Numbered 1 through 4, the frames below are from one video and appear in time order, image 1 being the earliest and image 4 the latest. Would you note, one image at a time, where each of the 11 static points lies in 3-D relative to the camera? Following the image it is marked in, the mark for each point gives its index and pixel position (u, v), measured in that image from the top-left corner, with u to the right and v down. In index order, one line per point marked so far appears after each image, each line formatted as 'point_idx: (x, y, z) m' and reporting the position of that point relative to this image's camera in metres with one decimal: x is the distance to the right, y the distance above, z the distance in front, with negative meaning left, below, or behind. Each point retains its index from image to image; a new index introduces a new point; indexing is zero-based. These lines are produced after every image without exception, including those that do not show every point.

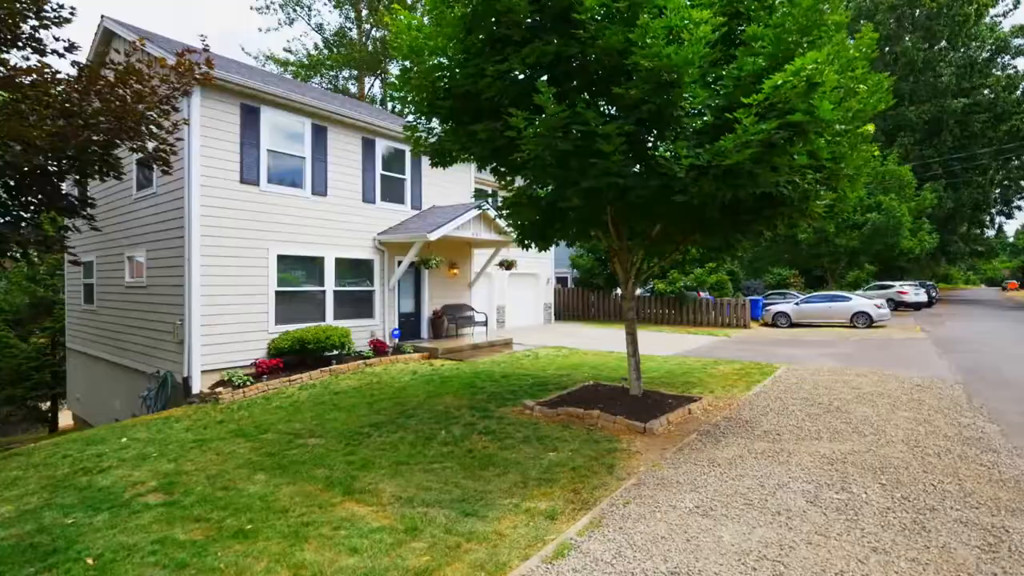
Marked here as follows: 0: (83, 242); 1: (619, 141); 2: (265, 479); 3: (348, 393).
0: (-9.8, +1.0, +12.5) m
1: (+0.9, +1.3, +4.7) m
2: (-2.1, -1.6, +4.6) m
3: (-2.4, -1.6, +8.0) m
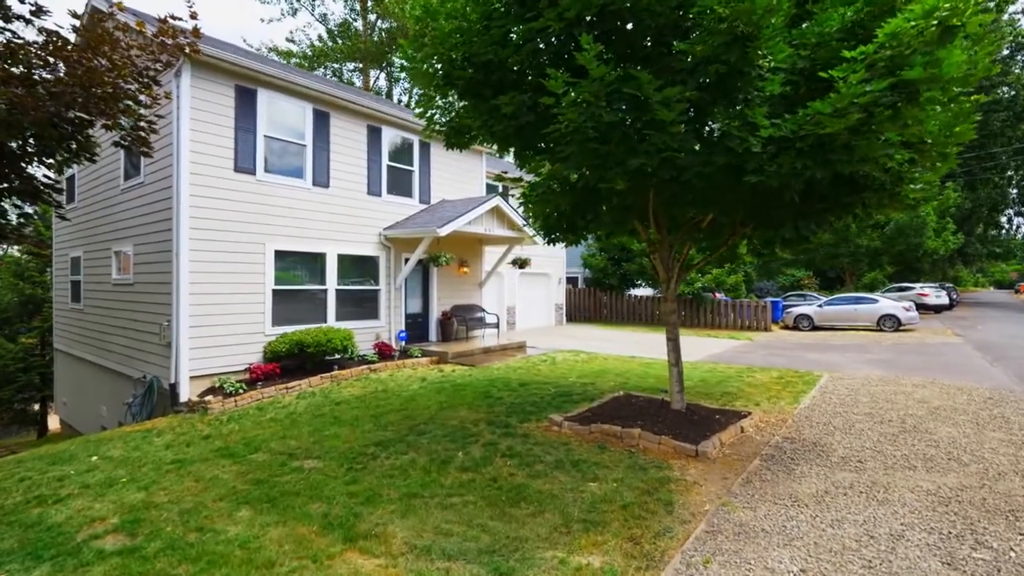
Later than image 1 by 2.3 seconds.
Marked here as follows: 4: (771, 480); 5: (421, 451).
0: (-9.5, +1.1, +11.7) m
1: (+1.2, +1.3, +3.9) m
2: (-1.8, -1.6, +3.8) m
3: (-2.1, -1.5, +7.2) m
4: (+2.0, -1.5, +4.3) m
5: (-0.9, -1.5, +5.2) m
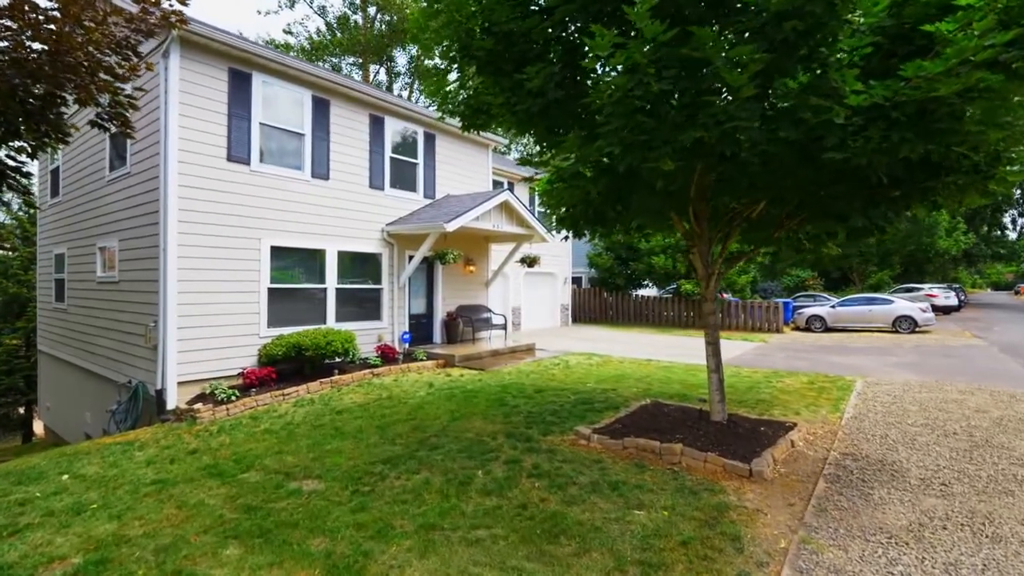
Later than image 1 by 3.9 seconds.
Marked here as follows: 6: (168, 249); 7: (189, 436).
0: (-9.3, +1.1, +11.1) m
1: (+1.4, +1.3, +3.3) m
2: (-1.6, -1.6, +3.2) m
3: (-1.9, -1.5, +6.6) m
4: (+2.3, -1.5, +3.7) m
5: (-0.6, -1.5, +4.6) m
6: (-4.7, +0.5, +7.5) m
7: (-3.6, -1.6, +6.1) m
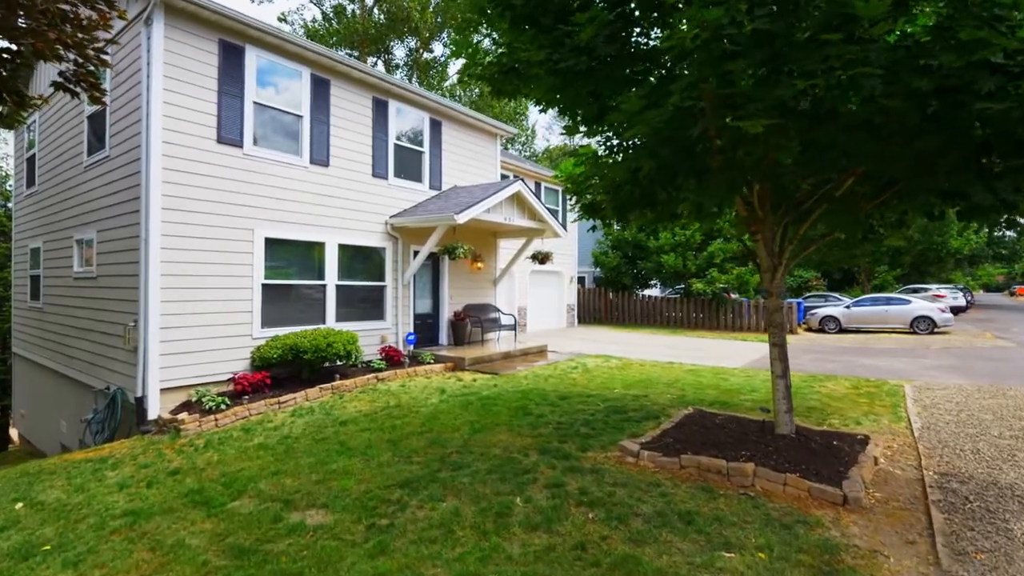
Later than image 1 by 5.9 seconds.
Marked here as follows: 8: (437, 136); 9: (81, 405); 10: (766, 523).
0: (-9.0, +1.2, +10.2) m
1: (+1.8, +1.4, +2.6) m
2: (-1.3, -1.5, +2.4) m
3: (-1.6, -1.4, +5.8) m
4: (+2.6, -1.4, +2.9) m
5: (-0.3, -1.5, +3.8) m
6: (-4.4, +0.6, +6.7) m
7: (-3.3, -1.6, +5.3) m
8: (-1.5, +3.0, +10.6) m
9: (-6.5, -1.8, +8.2) m
10: (+1.5, -1.4, +3.4) m
